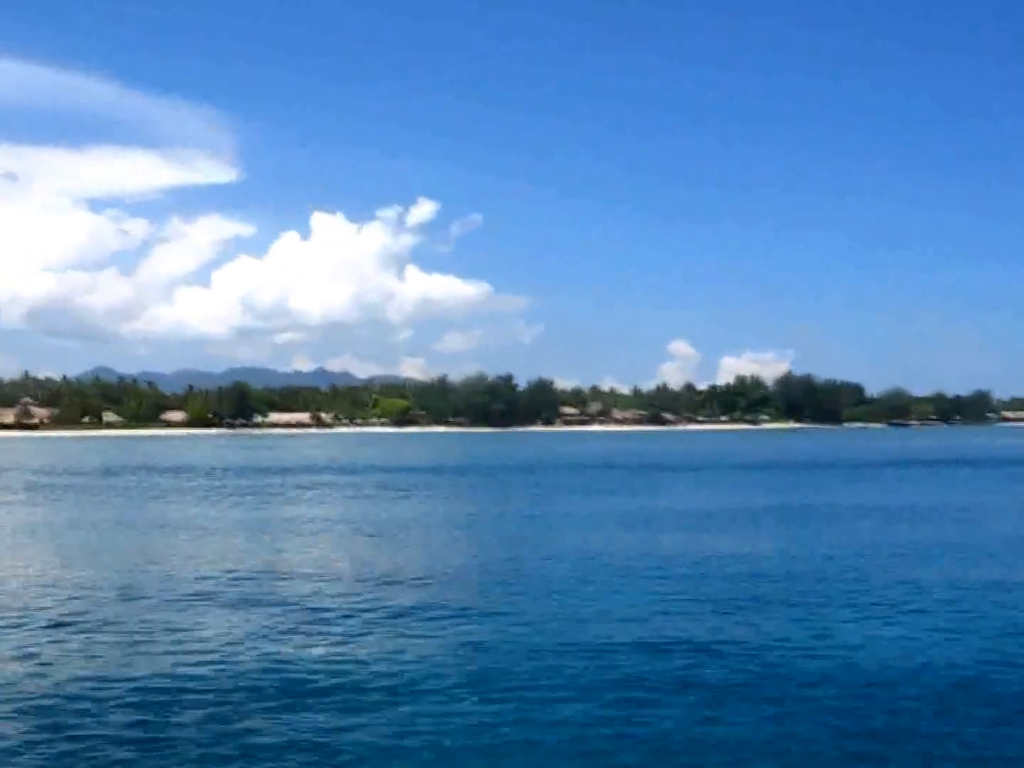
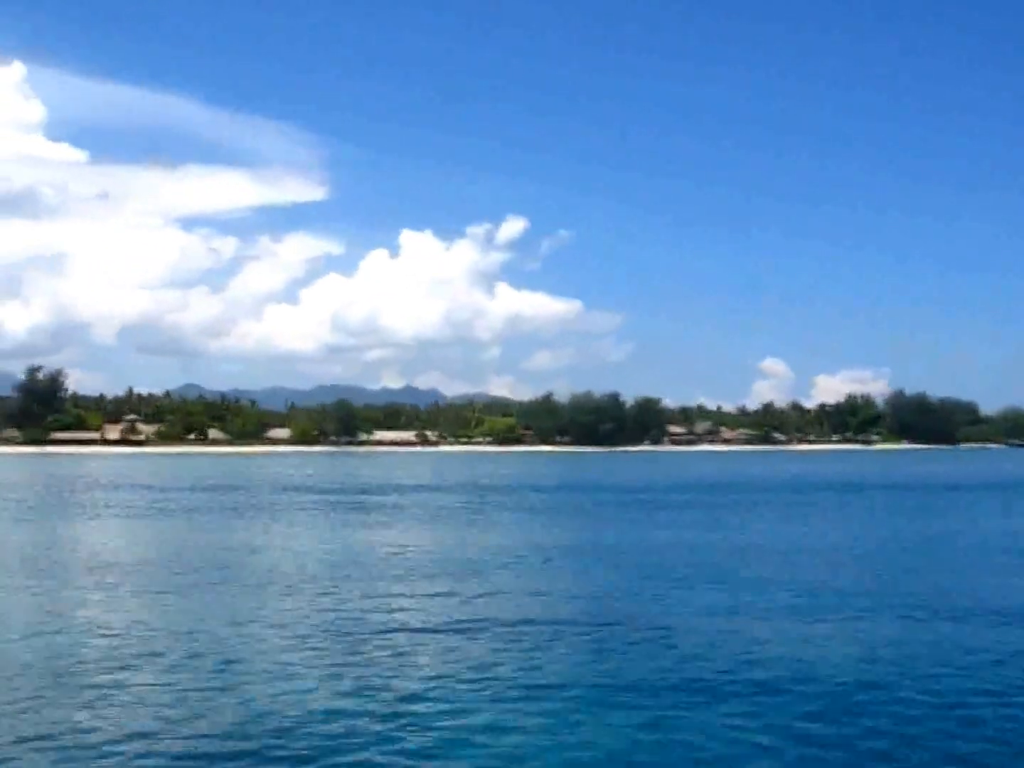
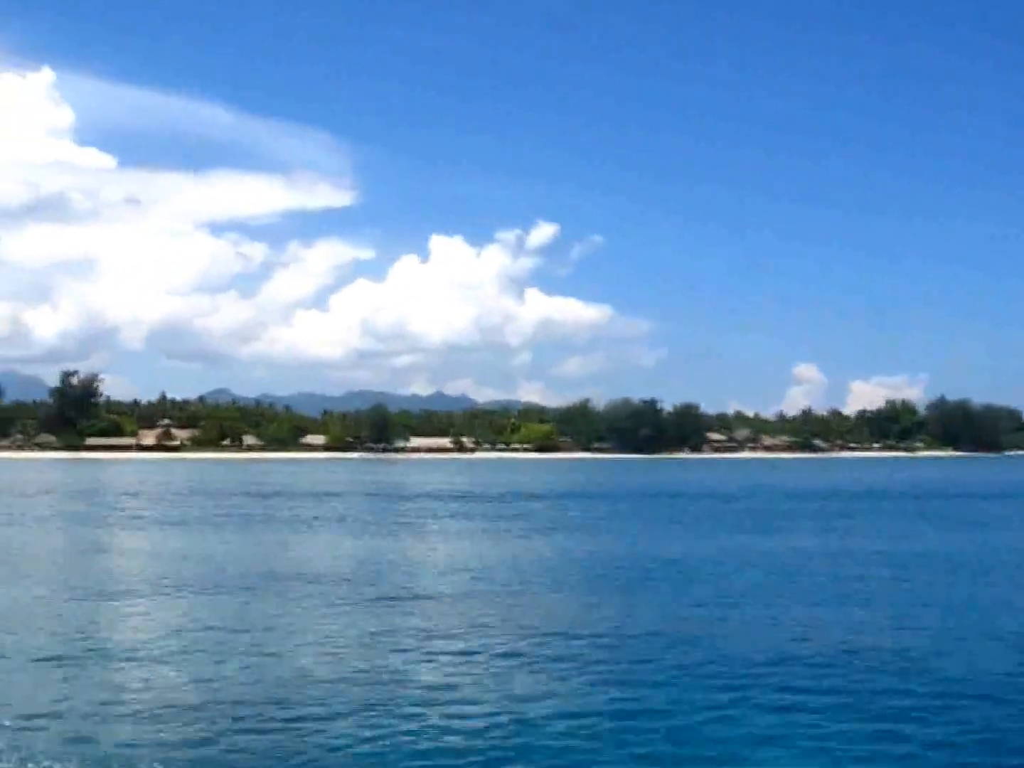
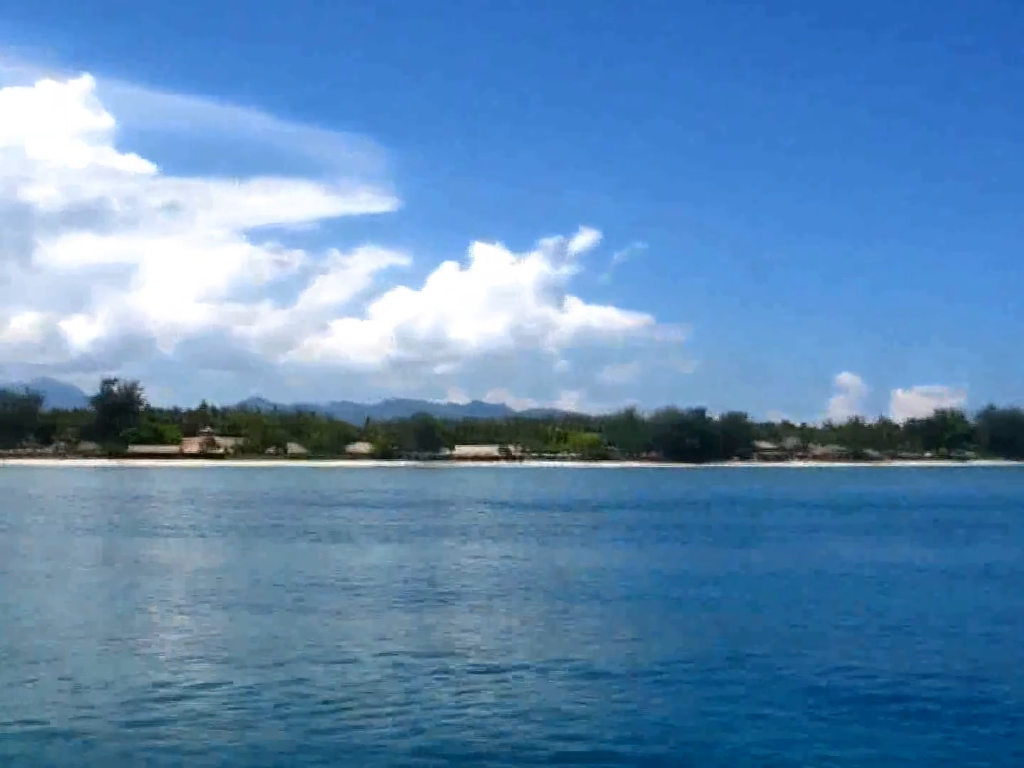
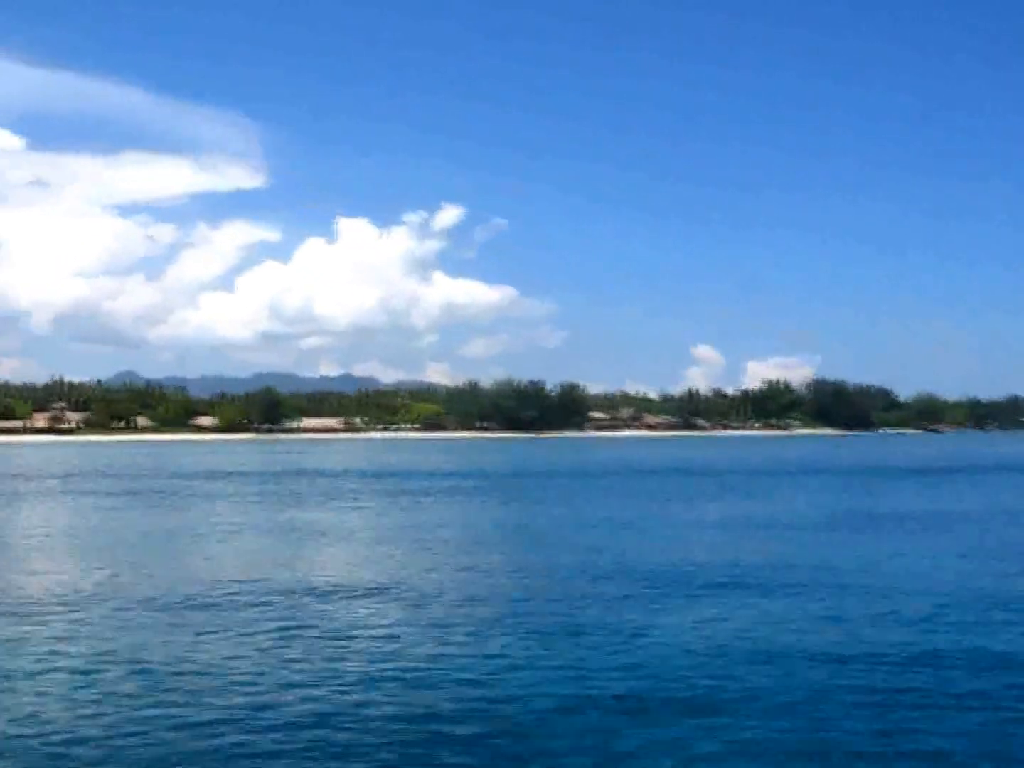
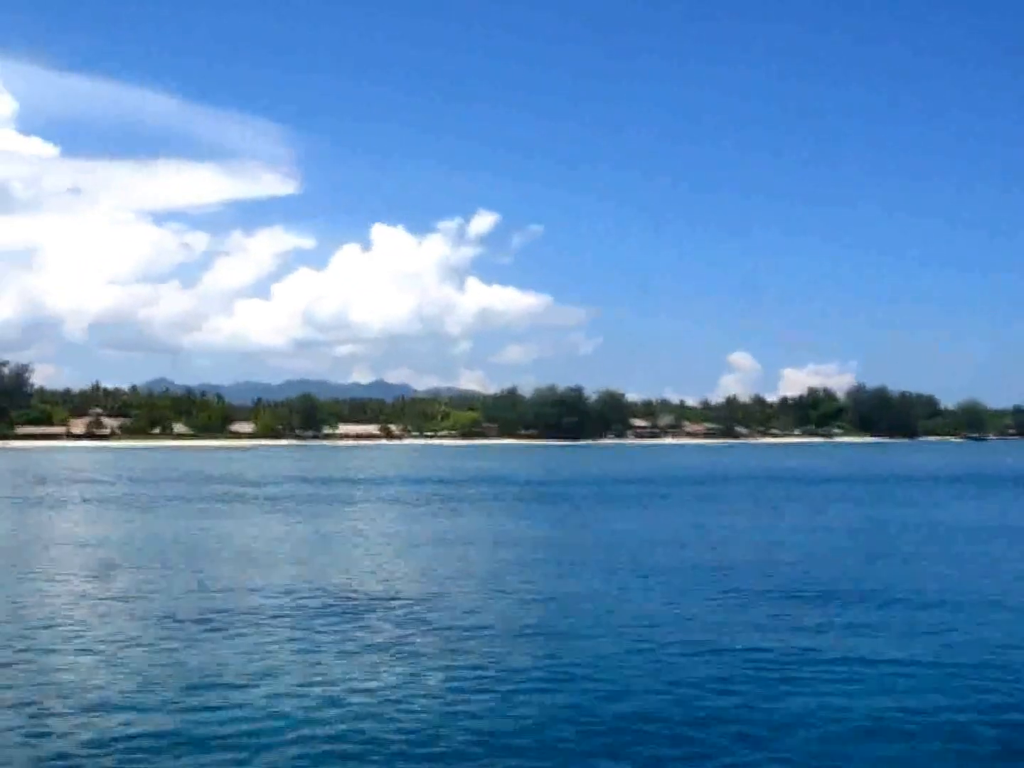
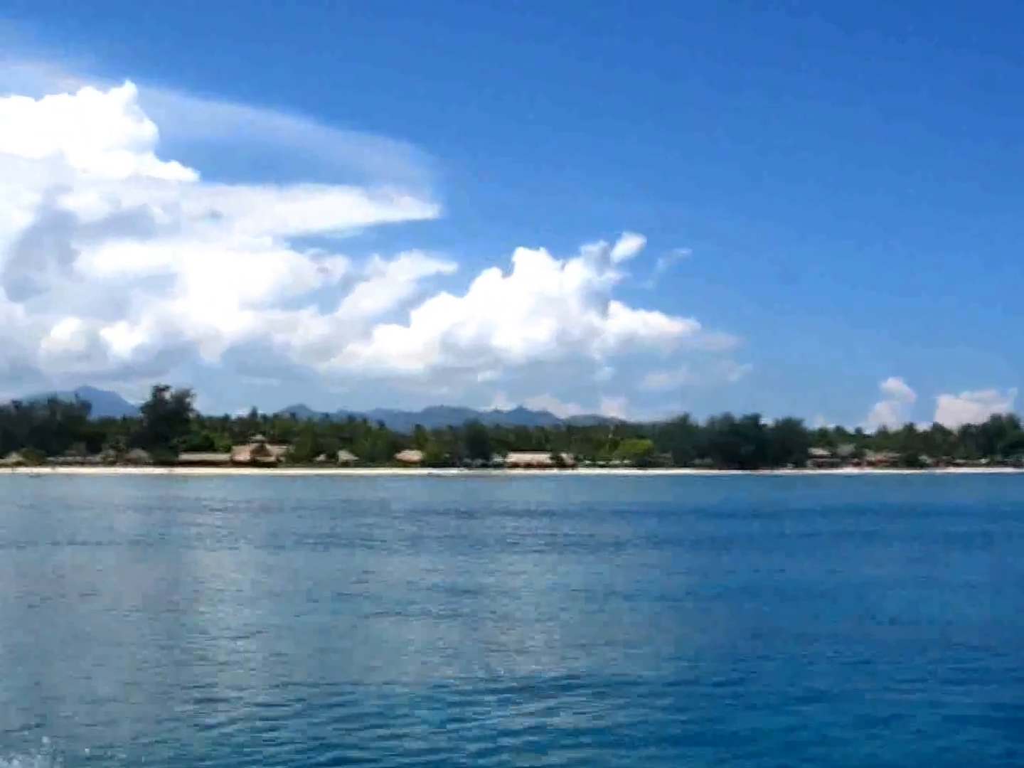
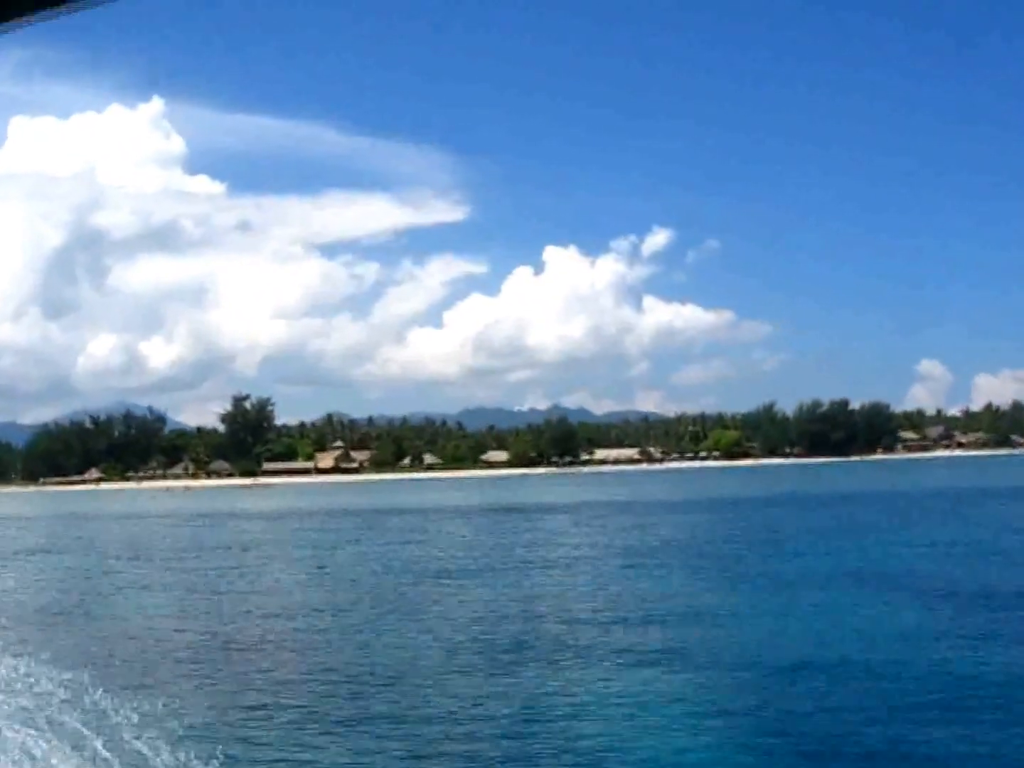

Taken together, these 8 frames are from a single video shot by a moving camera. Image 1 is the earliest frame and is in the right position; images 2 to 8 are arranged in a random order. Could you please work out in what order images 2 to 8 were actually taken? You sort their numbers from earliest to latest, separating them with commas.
5, 6, 2, 3, 4, 7, 8
